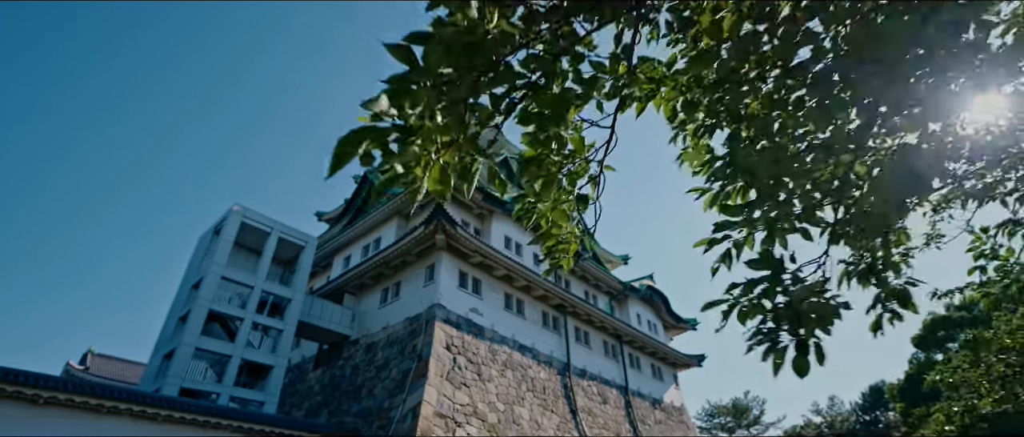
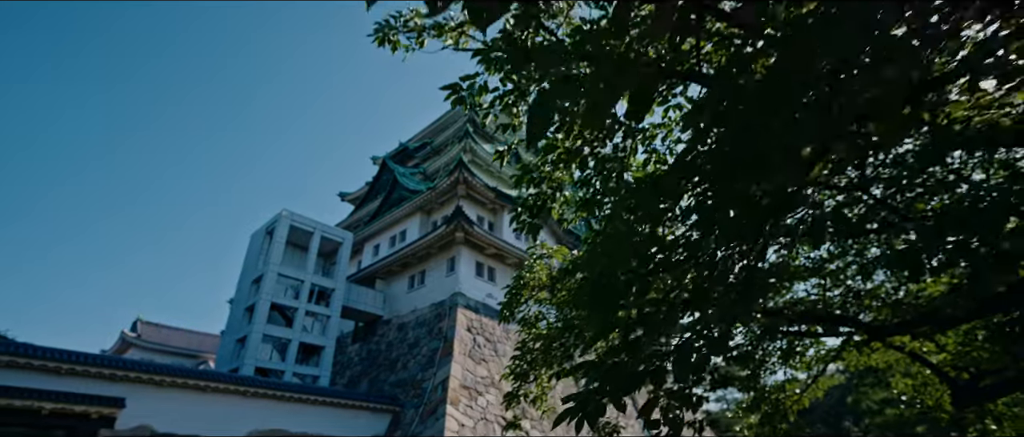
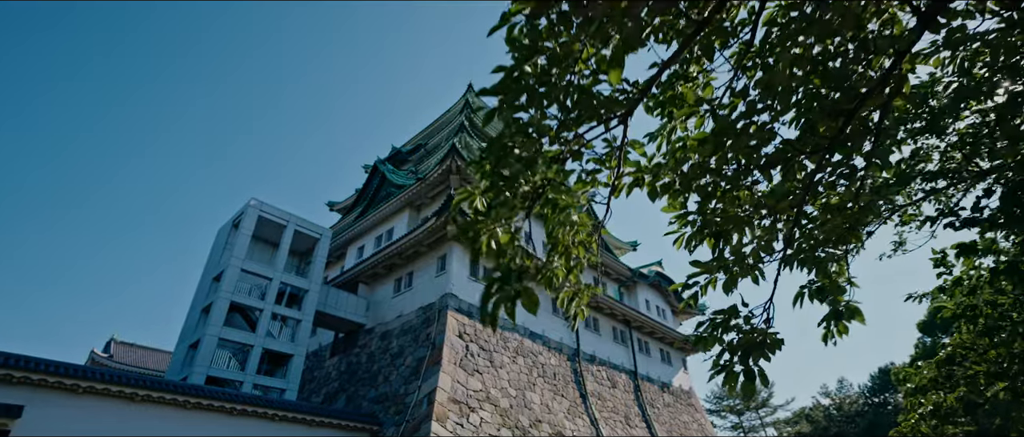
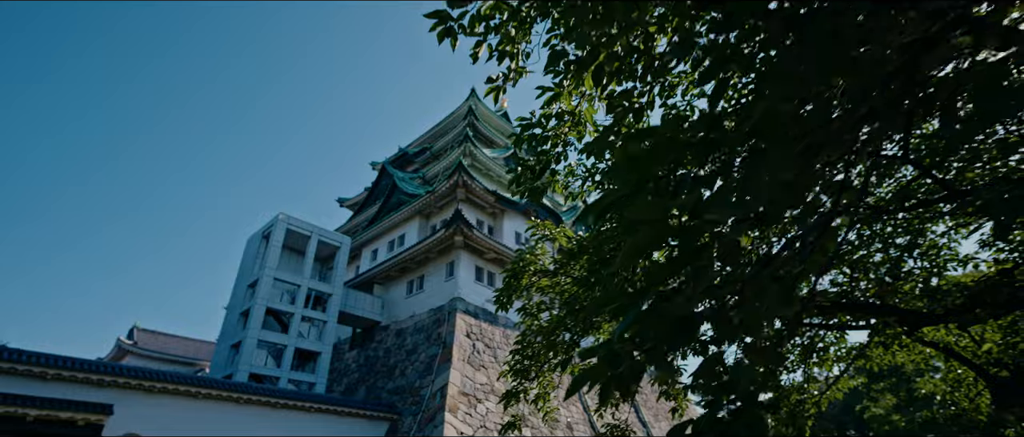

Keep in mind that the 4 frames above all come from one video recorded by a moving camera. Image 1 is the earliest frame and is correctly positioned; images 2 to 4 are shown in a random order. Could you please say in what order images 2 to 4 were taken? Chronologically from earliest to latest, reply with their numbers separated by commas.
3, 4, 2
